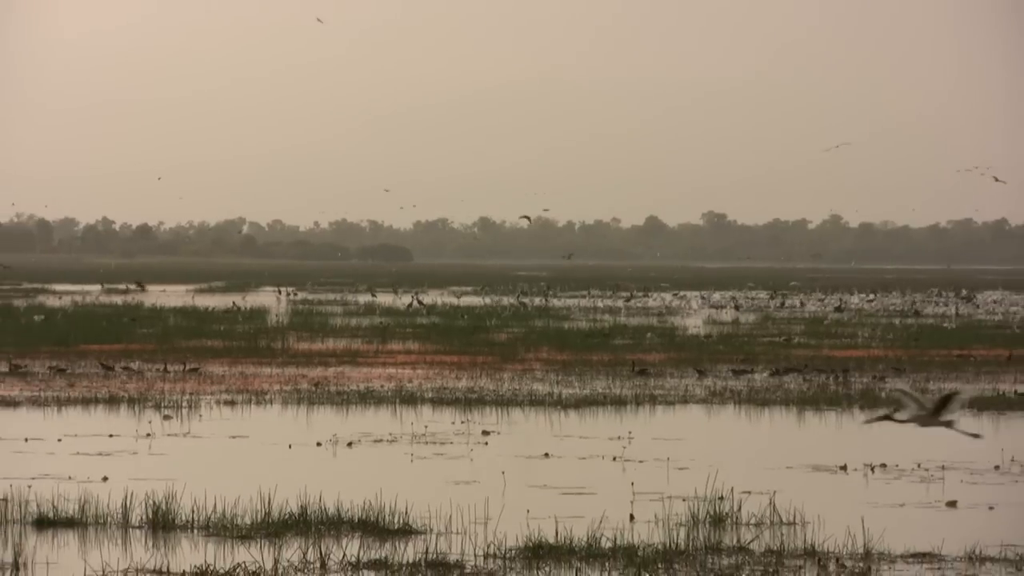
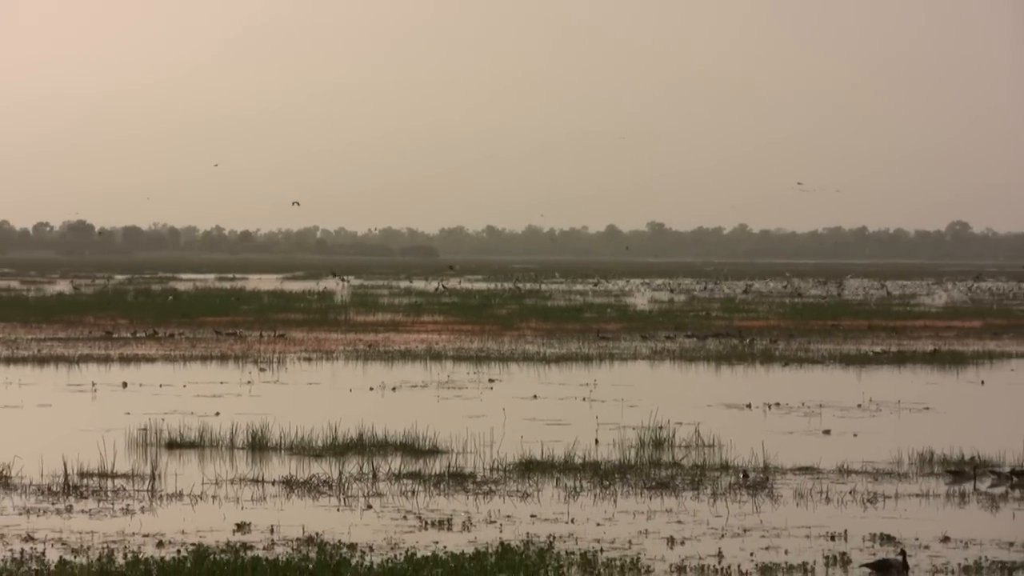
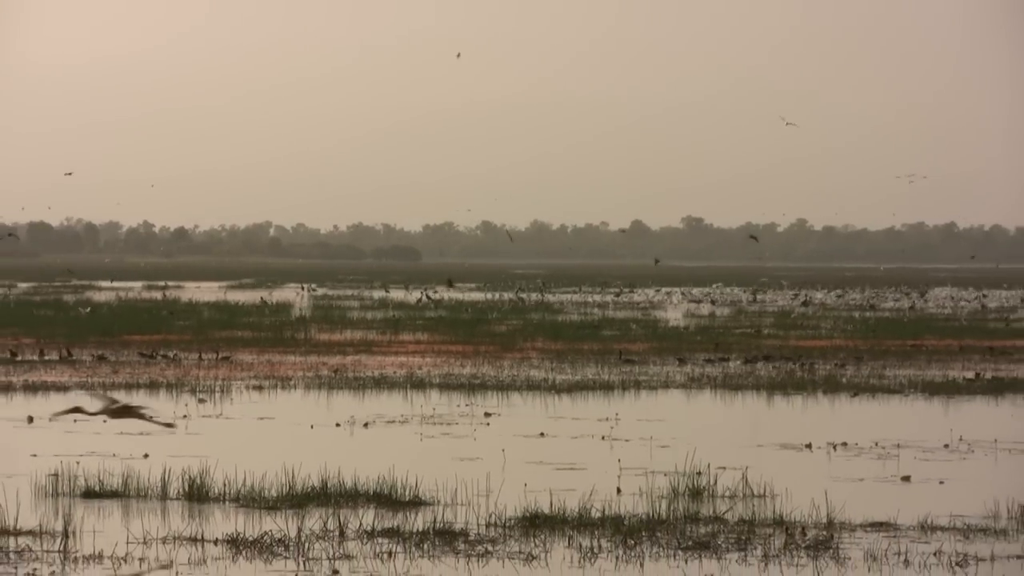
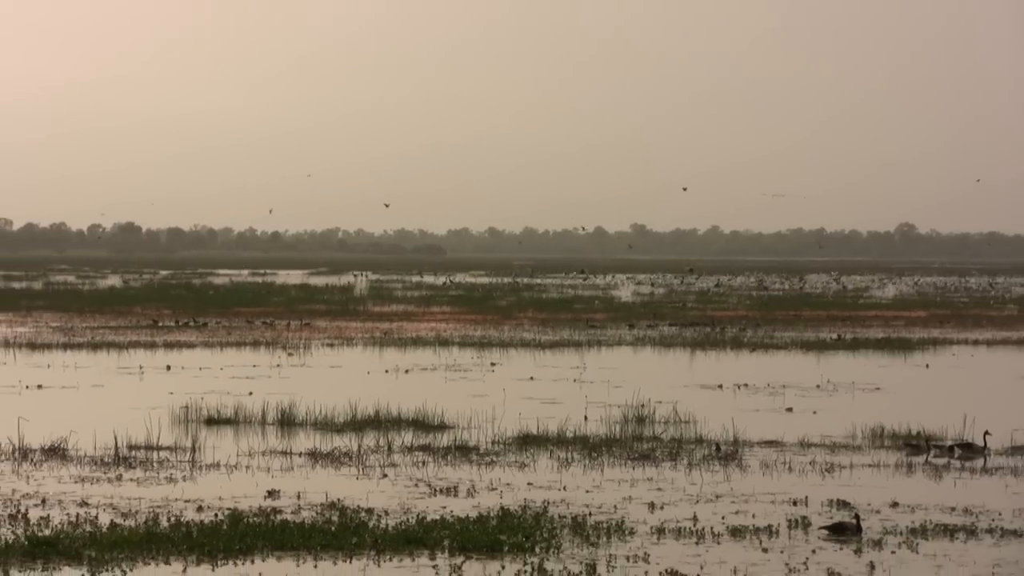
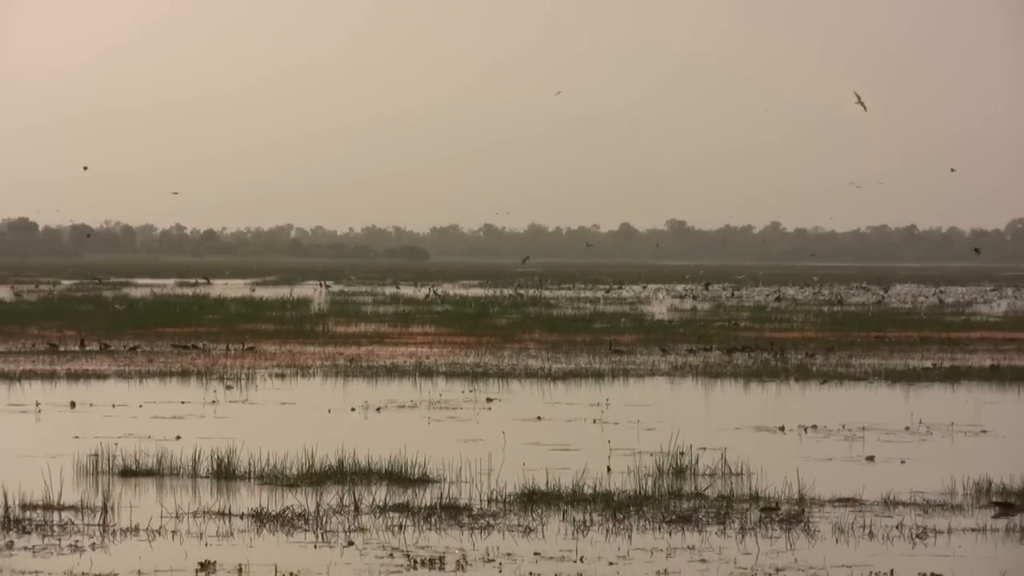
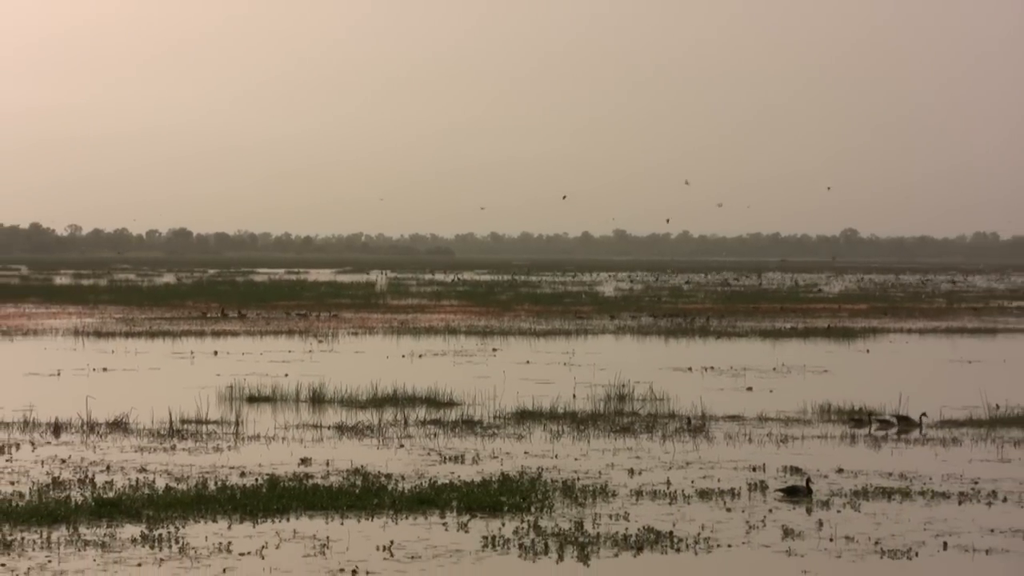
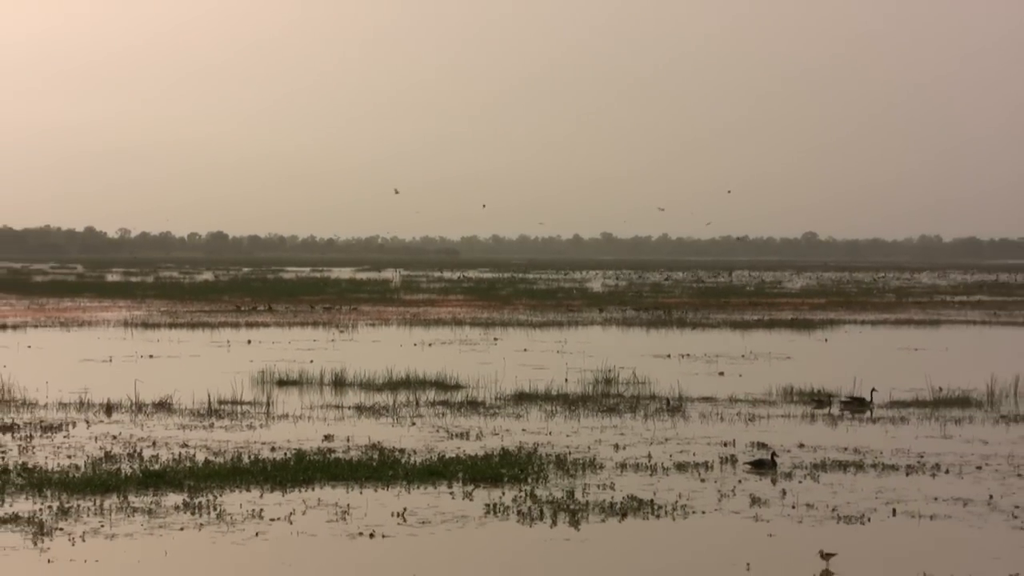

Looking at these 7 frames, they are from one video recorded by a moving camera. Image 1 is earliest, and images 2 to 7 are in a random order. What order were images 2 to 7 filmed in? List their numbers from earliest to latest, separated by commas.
3, 5, 2, 4, 6, 7
